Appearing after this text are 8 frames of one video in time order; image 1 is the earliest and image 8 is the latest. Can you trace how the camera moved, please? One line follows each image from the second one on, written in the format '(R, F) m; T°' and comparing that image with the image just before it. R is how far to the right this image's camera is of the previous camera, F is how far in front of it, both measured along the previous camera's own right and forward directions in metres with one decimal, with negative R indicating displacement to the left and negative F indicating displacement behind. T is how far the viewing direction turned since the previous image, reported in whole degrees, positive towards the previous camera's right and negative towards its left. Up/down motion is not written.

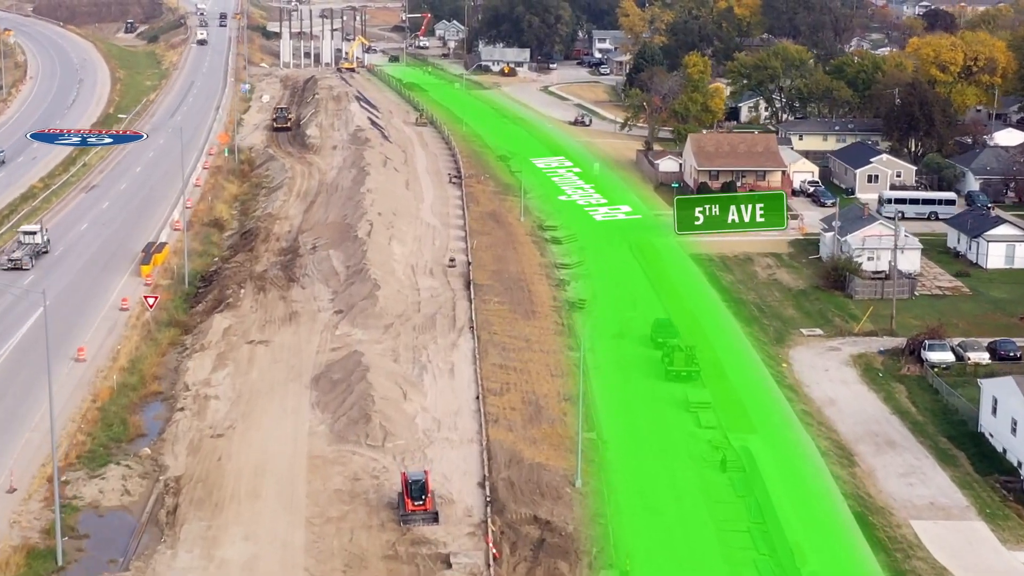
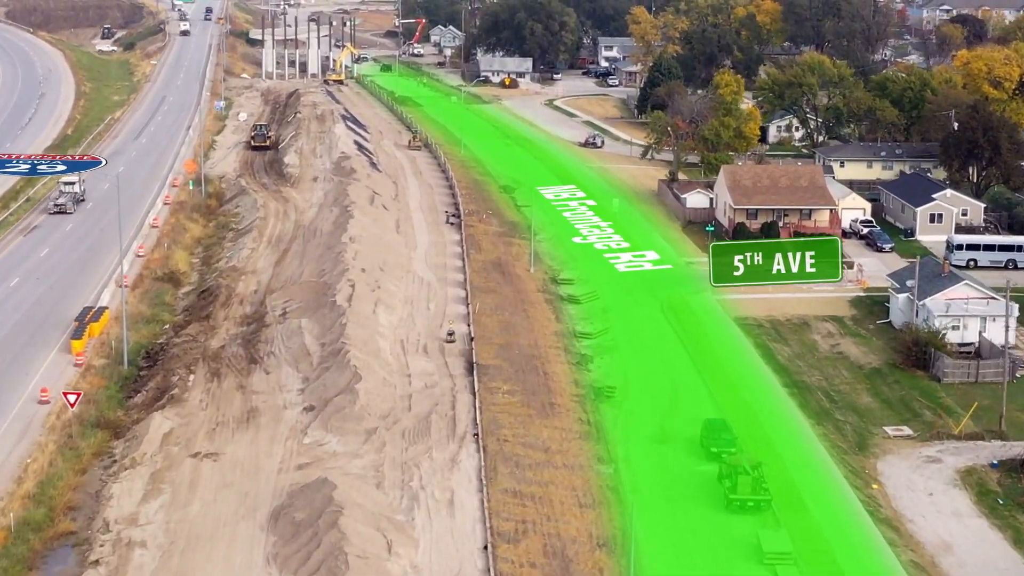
(-0.3, +6.8) m; 0°
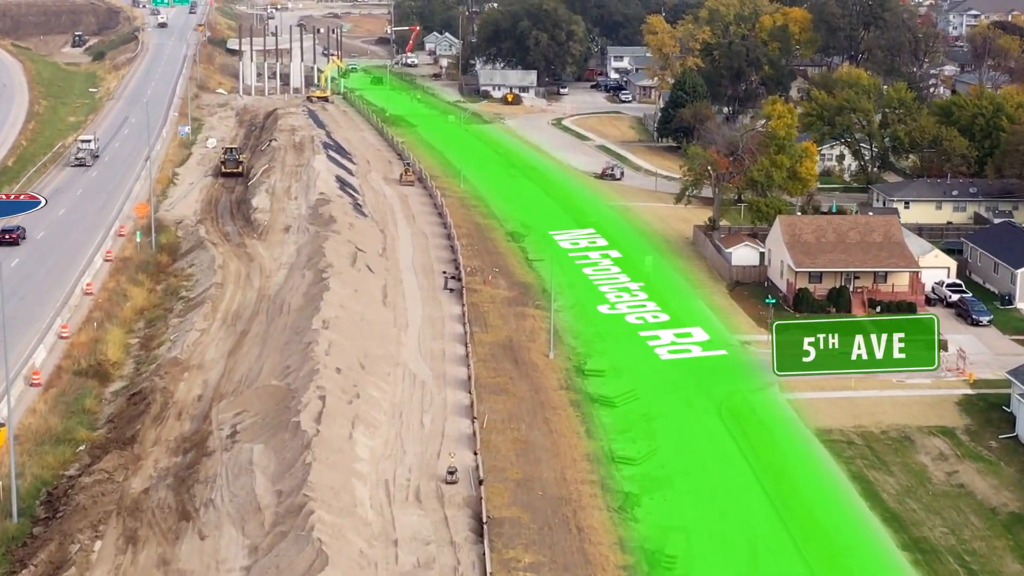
(-0.4, +7.8) m; 0°
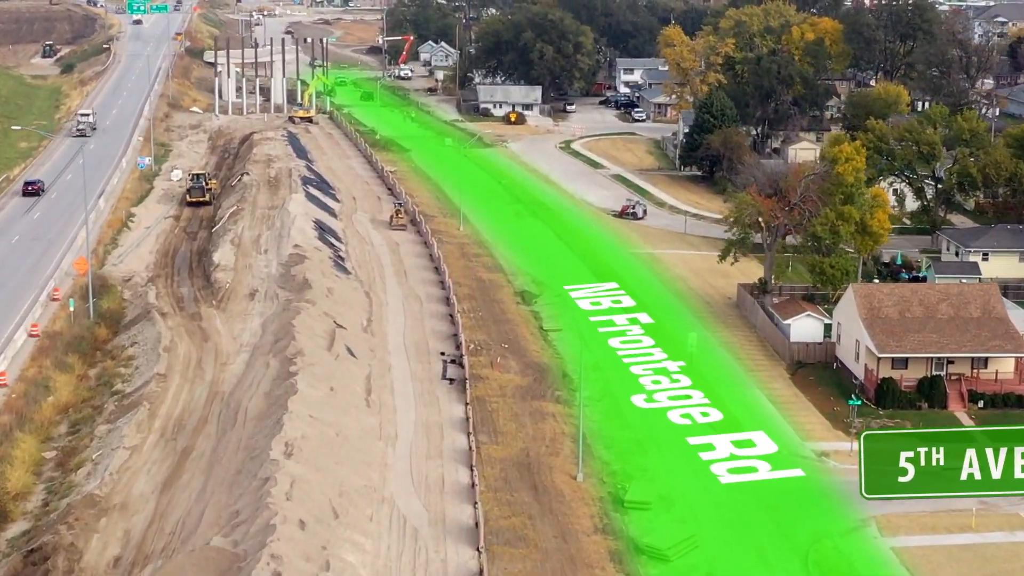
(-0.4, +6.9) m; 0°
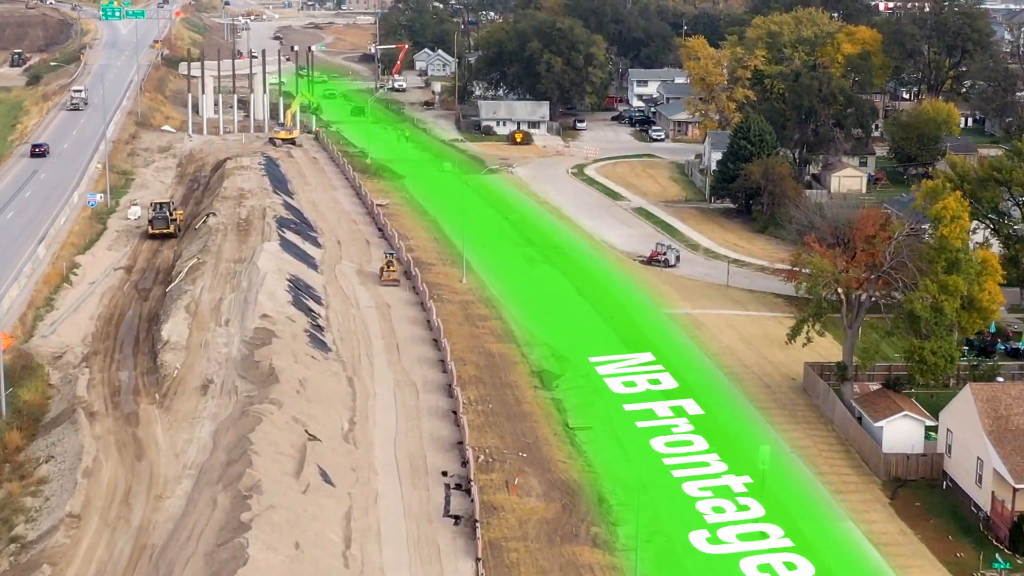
(-0.4, +6.8) m; 0°
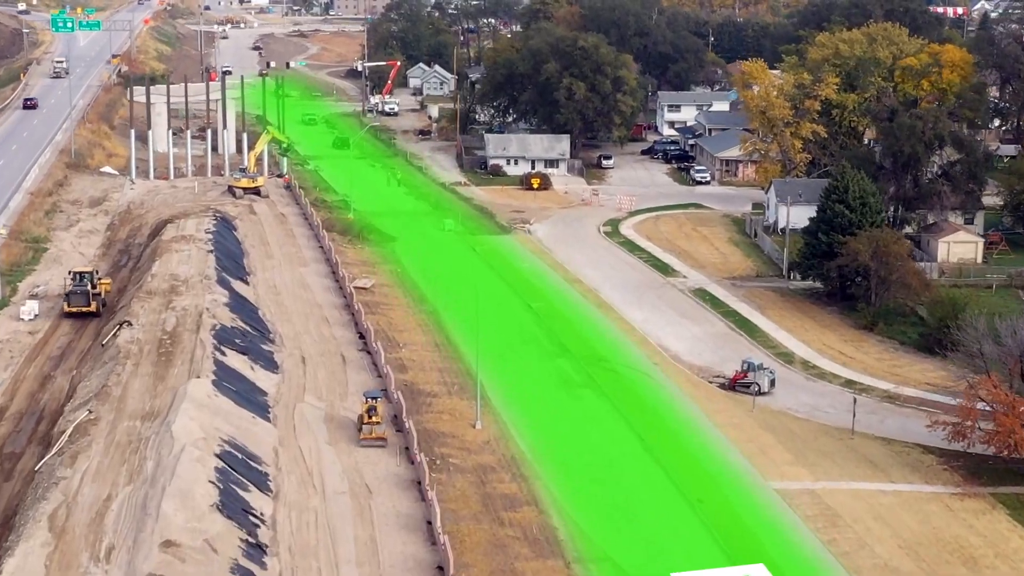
(-0.7, +11.3) m; 0°
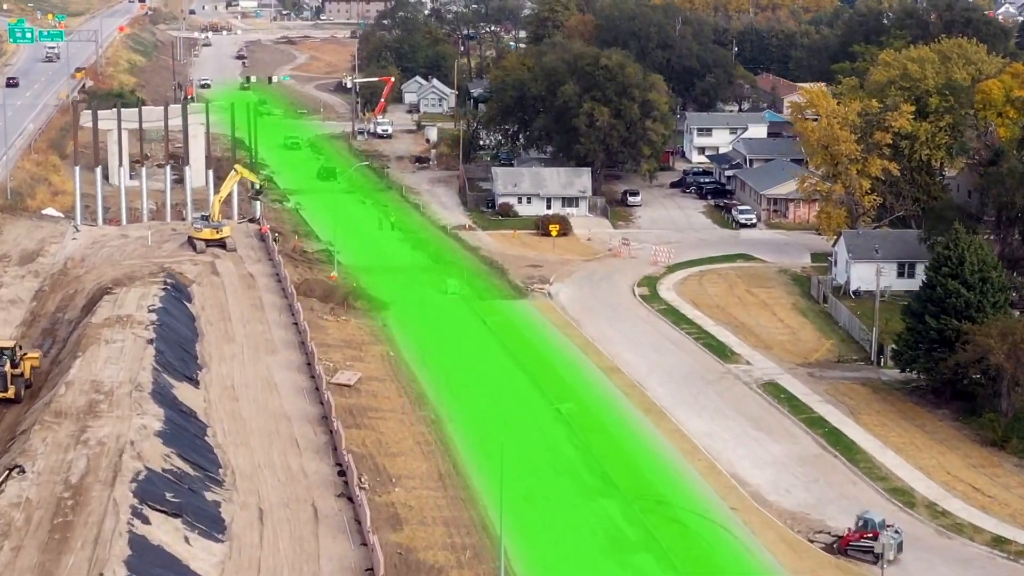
(-0.5, +7.8) m; 0°
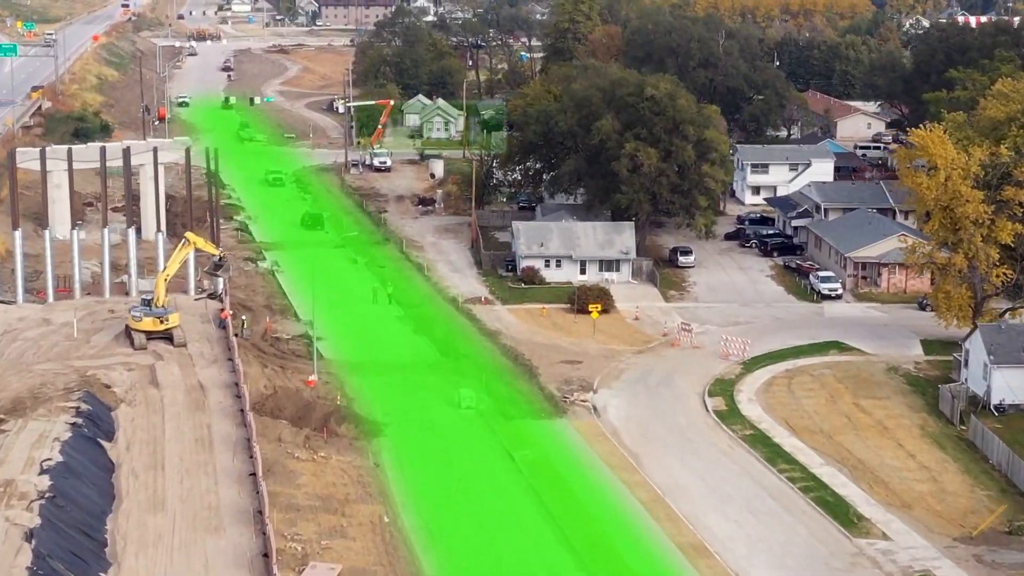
(-0.6, +9.1) m; 0°
